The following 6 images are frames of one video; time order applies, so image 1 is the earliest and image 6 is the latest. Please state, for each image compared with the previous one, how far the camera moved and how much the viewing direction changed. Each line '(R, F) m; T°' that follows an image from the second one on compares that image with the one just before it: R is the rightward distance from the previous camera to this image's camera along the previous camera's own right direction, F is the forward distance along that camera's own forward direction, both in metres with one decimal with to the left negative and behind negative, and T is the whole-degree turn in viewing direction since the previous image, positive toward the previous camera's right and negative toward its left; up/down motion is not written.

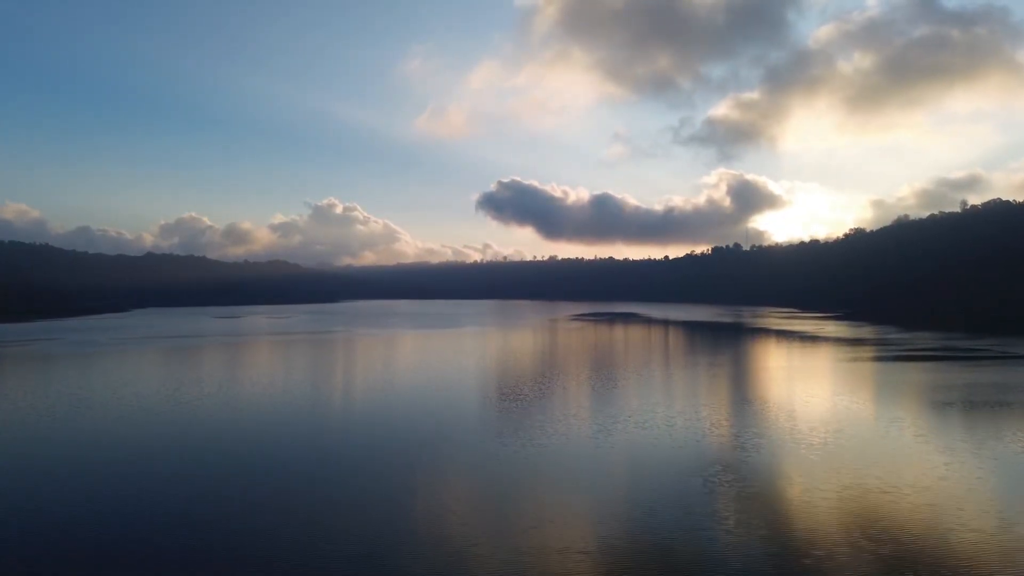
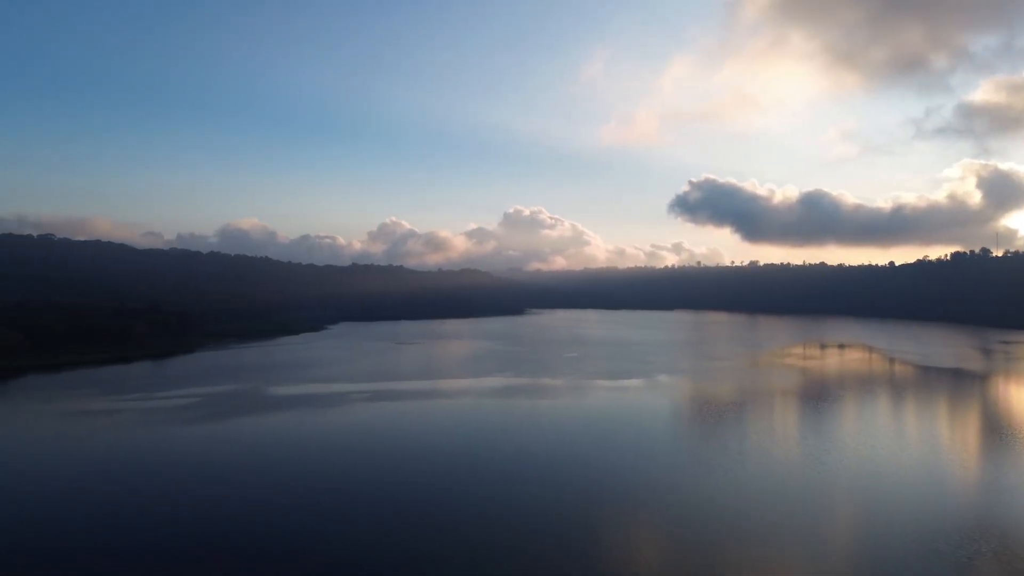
(0.0, +2.2) m; -15°
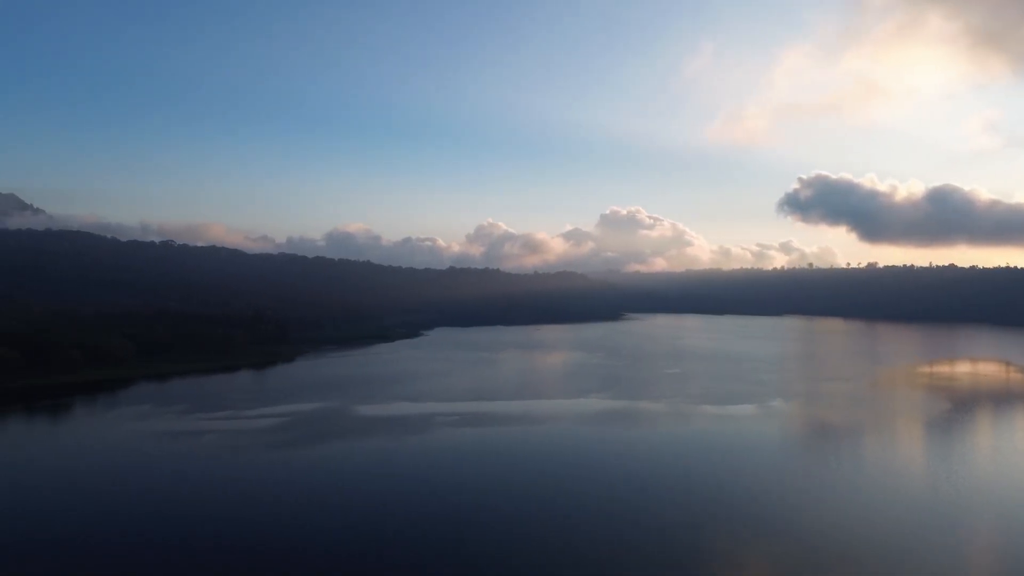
(+0.1, +0.8) m; -8°
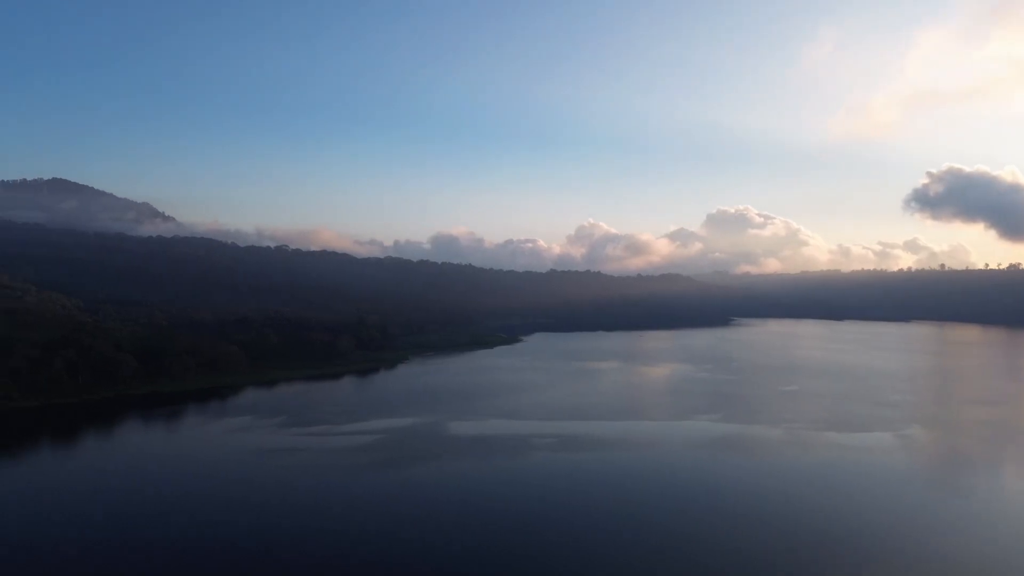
(+0.1, +0.6) m; -8°
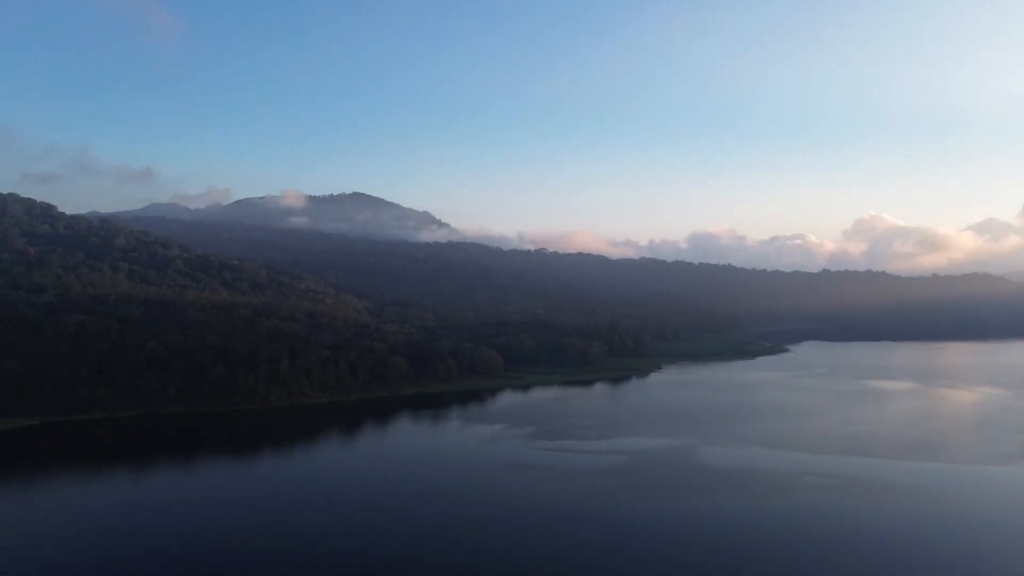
(0.0, +0.7) m; -20°
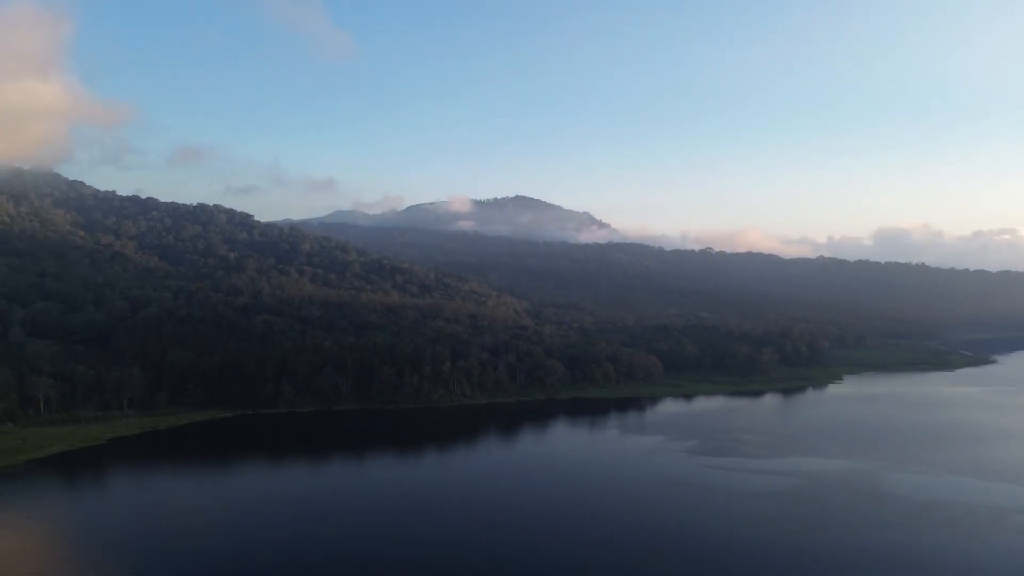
(+0.1, +0.3) m; -13°
